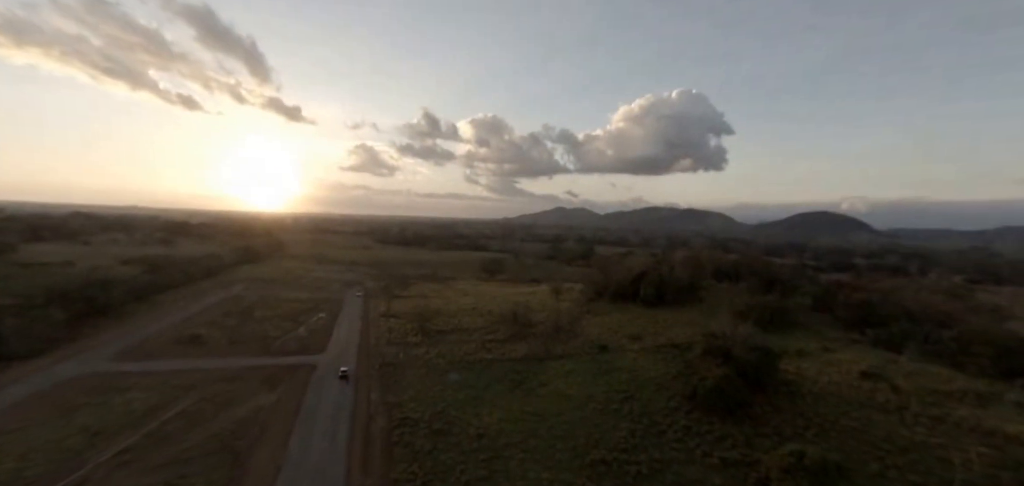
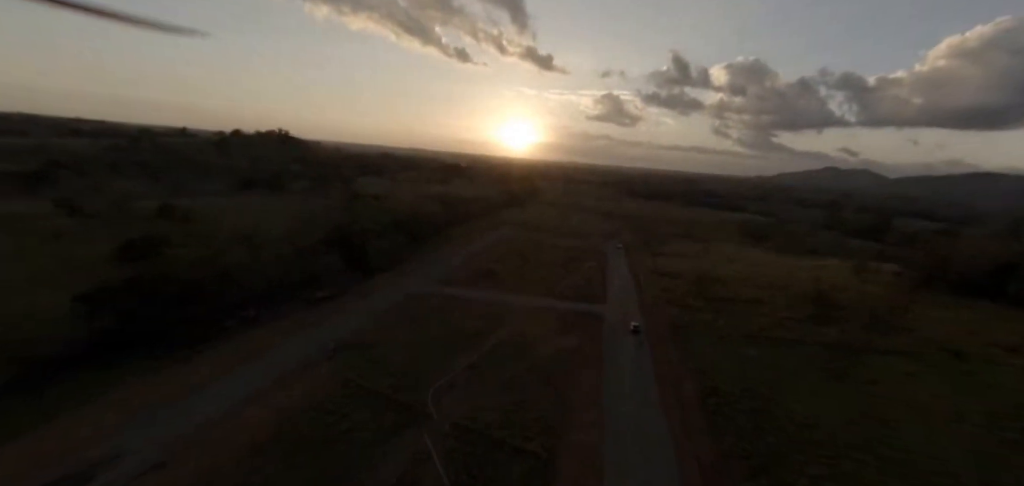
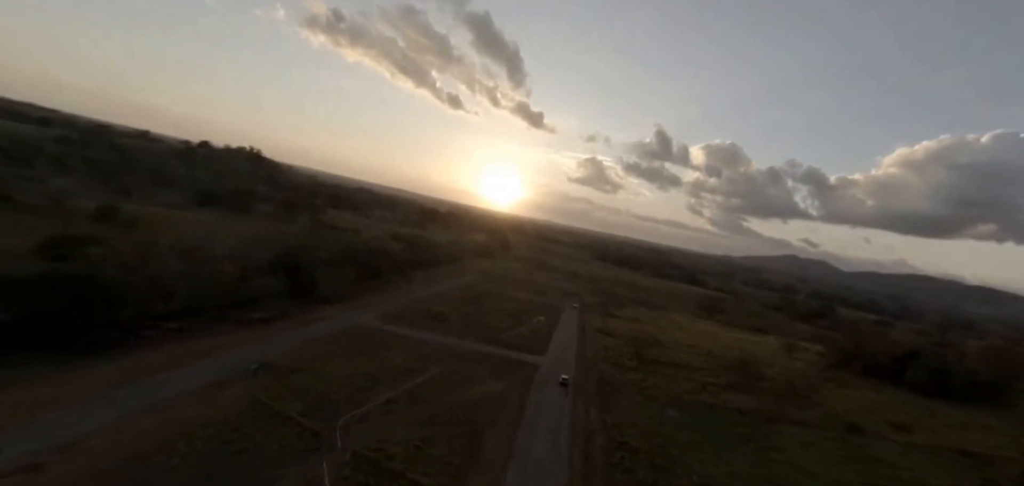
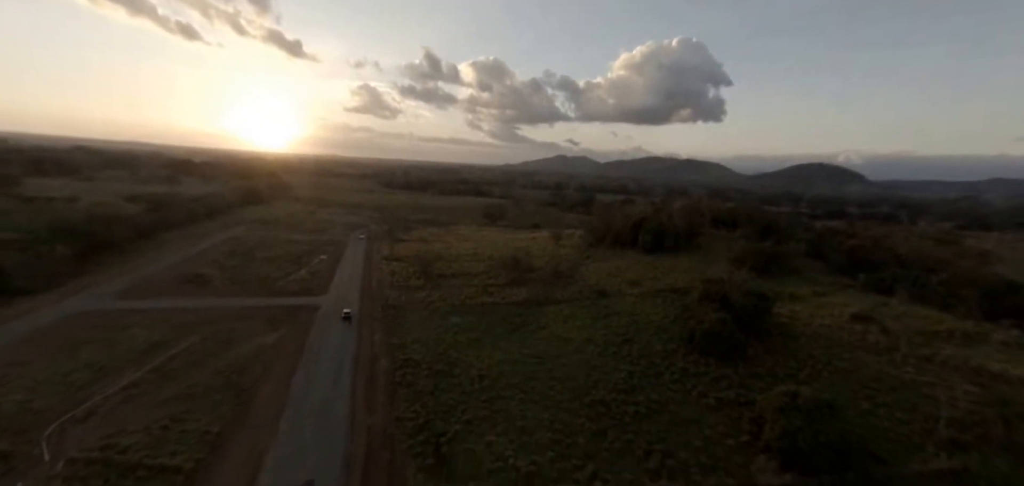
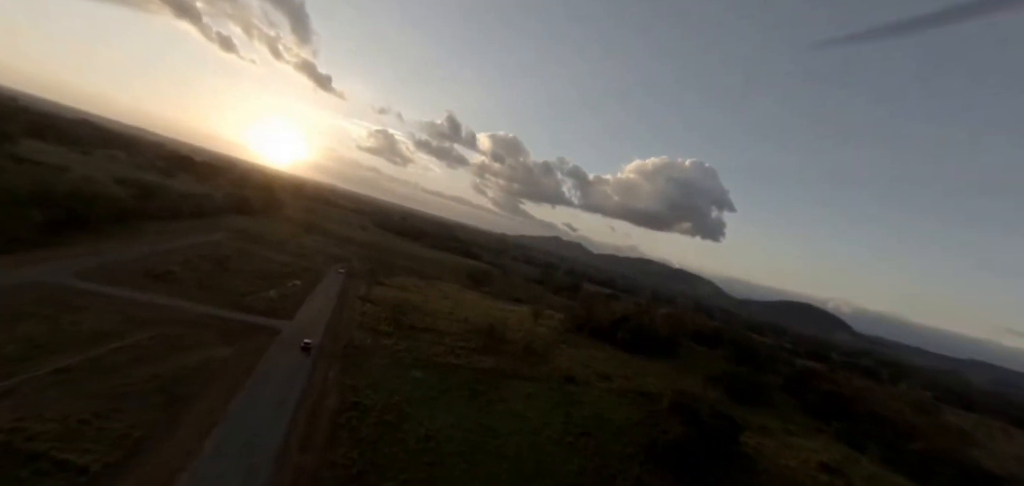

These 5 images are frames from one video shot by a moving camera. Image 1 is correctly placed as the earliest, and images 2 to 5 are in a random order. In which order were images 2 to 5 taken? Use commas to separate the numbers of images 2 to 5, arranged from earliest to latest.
4, 5, 3, 2
